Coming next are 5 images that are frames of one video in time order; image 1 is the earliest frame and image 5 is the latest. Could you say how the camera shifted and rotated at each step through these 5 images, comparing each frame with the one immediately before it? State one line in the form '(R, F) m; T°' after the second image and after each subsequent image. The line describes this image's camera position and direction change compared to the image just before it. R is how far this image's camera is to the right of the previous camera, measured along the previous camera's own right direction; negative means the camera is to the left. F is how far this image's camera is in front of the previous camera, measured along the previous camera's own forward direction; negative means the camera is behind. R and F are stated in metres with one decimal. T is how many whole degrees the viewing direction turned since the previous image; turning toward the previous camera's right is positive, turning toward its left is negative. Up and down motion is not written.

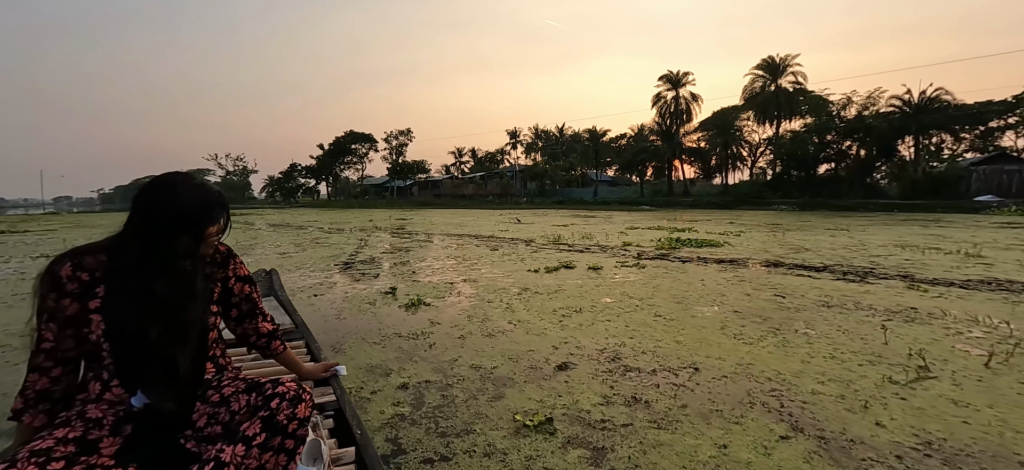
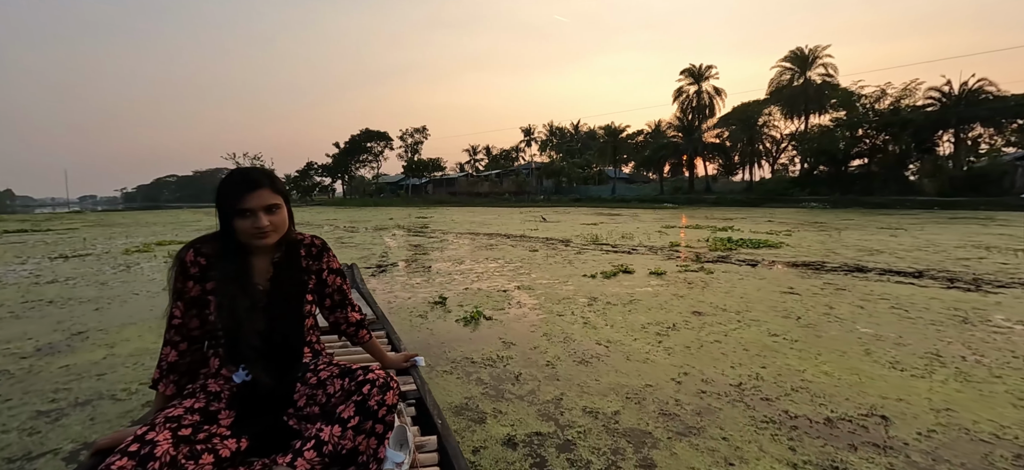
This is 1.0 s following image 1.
(-0.6, +0.7) m; -2°
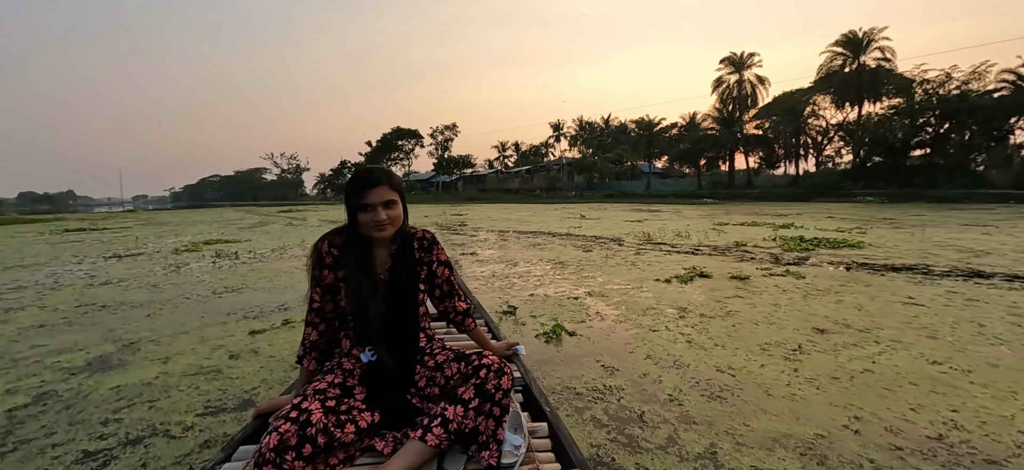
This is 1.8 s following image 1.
(-0.5, +0.5) m; -4°
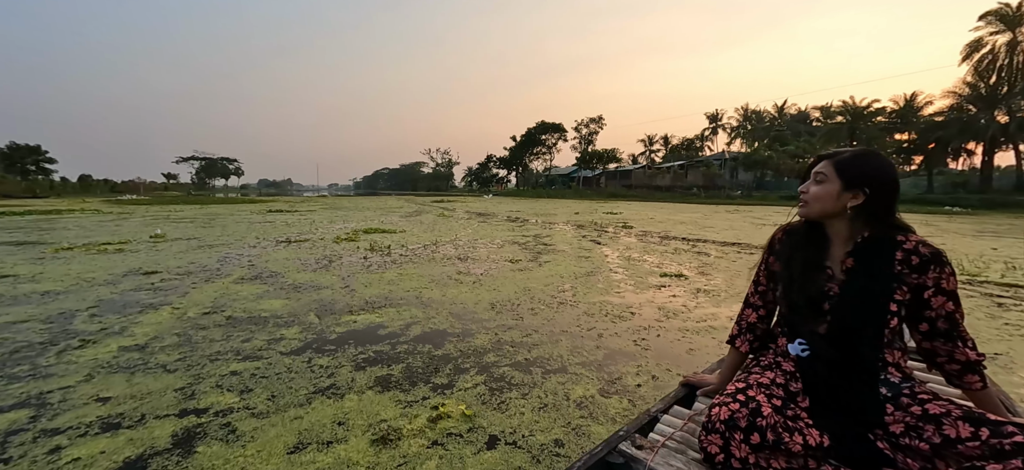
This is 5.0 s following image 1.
(-1.1, +2.0) m; -18°
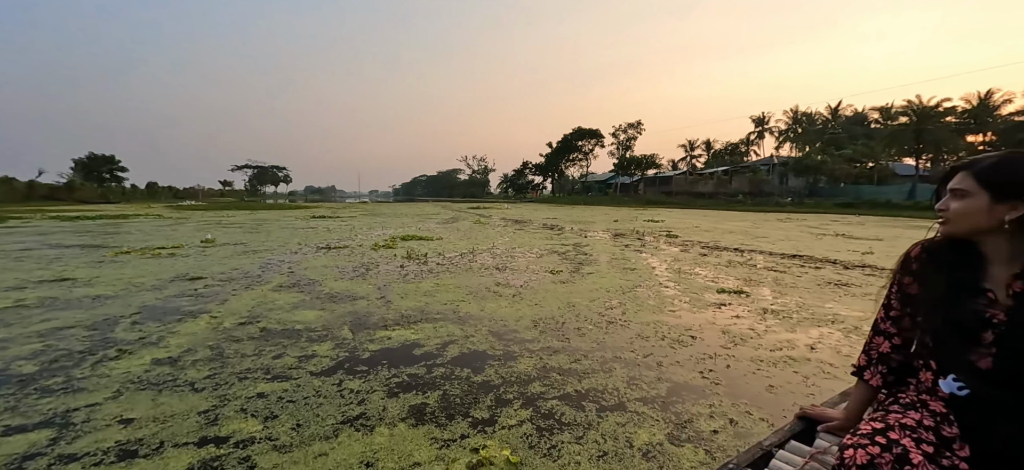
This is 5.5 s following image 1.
(-0.1, +0.3) m; -5°
